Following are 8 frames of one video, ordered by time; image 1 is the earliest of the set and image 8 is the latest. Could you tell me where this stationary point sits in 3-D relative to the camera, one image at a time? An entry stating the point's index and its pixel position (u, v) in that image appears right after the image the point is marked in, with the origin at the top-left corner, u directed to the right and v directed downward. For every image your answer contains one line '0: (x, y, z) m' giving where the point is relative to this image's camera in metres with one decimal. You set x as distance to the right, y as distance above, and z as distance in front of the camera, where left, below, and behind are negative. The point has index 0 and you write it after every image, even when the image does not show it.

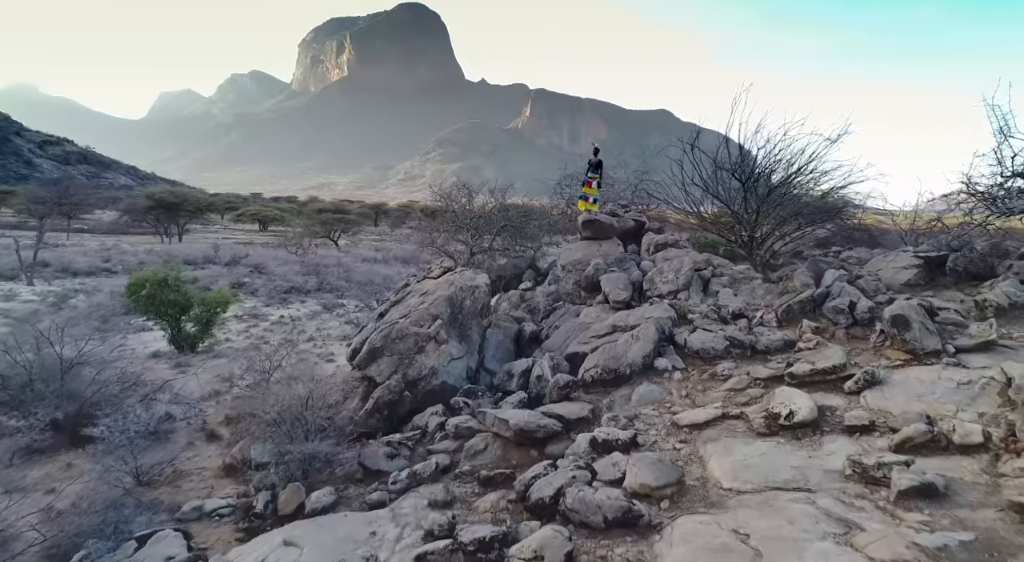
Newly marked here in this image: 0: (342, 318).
0: (-4.2, -1.0, +14.9) m
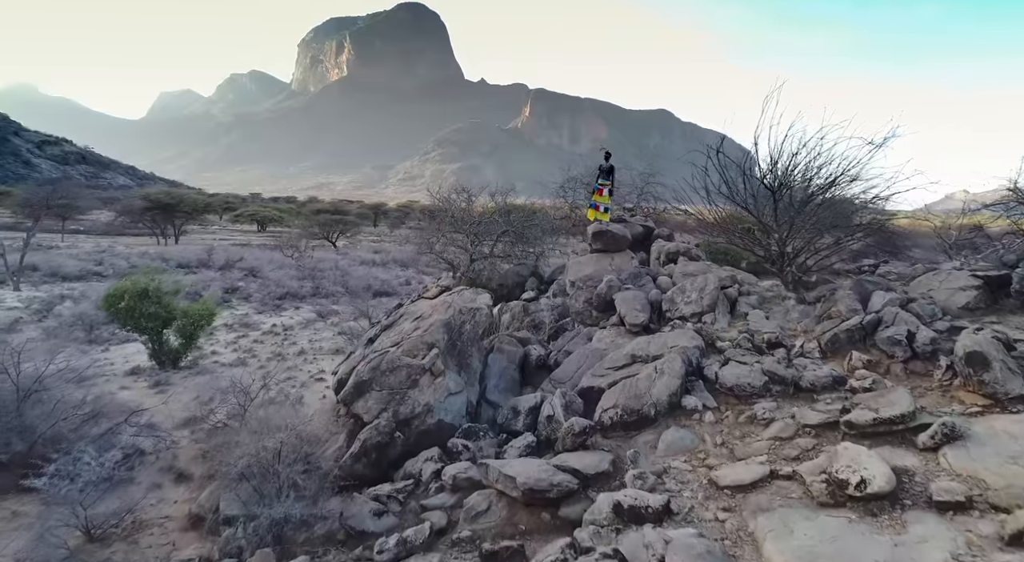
0: (-4.1, -1.2, +14.2) m
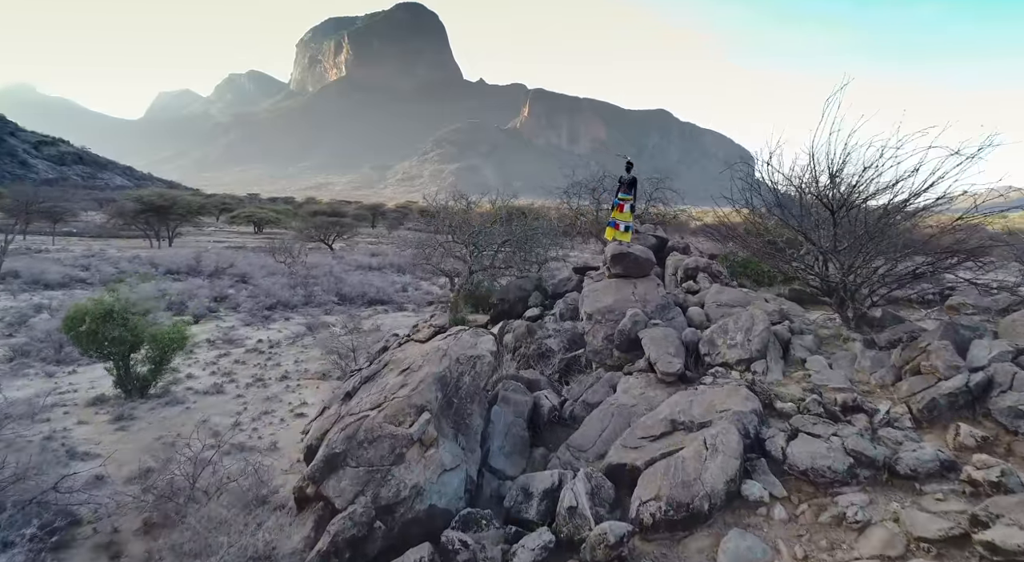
0: (-4.1, -1.5, +13.3) m
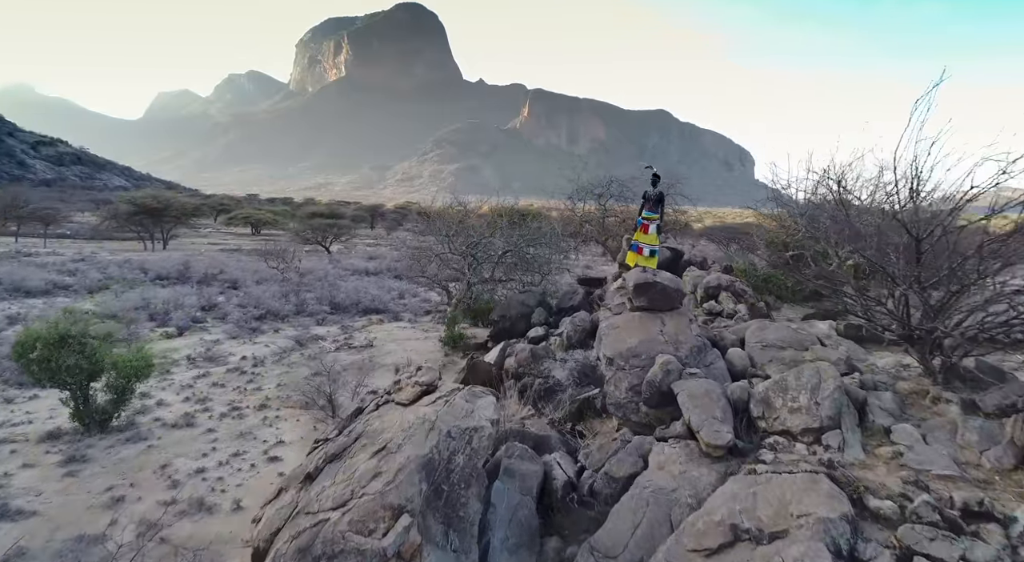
0: (-4.1, -1.7, +12.3) m
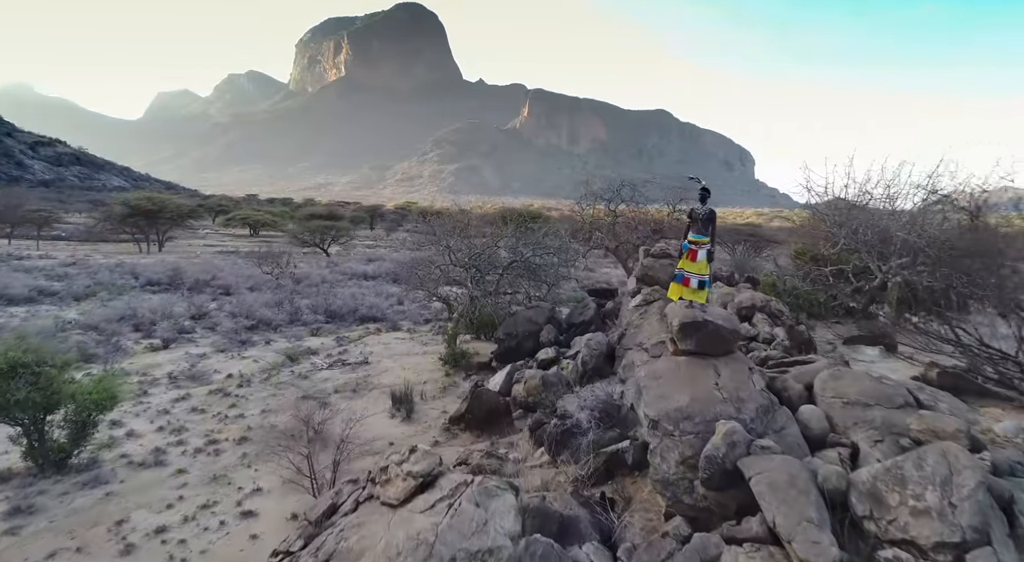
0: (-3.9, -2.0, +11.4) m
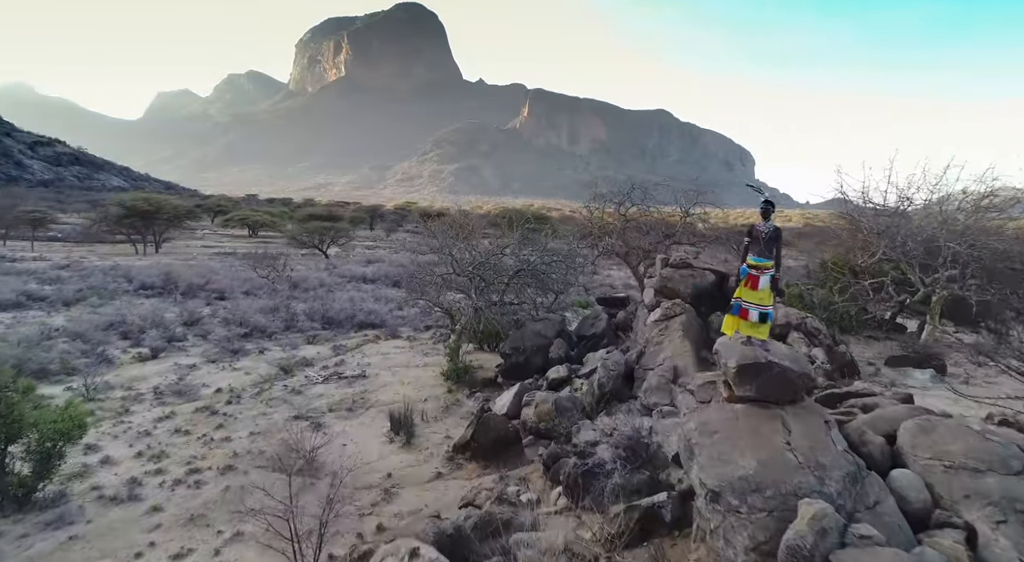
0: (-3.8, -2.2, +10.7) m
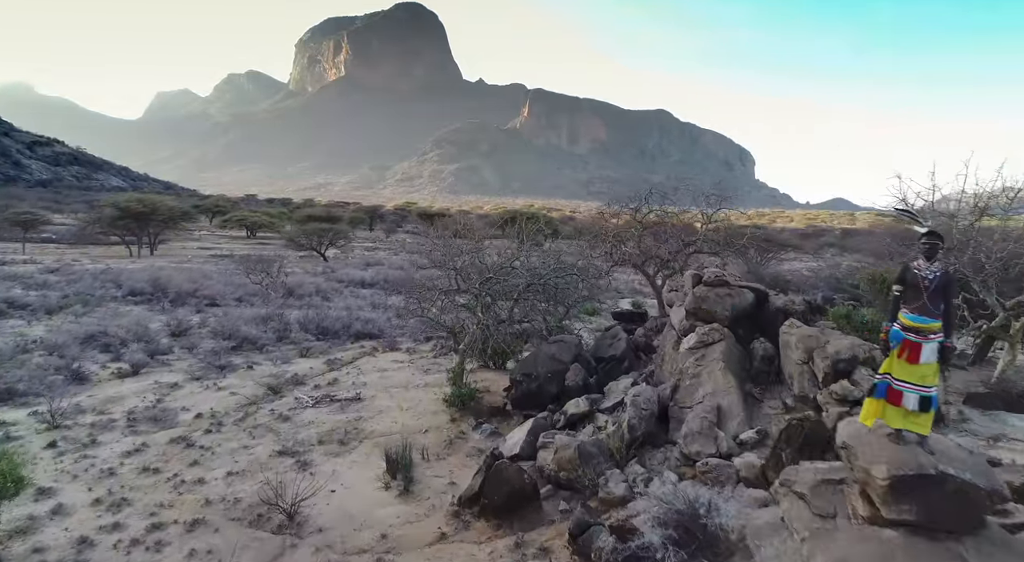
0: (-3.7, -2.4, +9.6) m
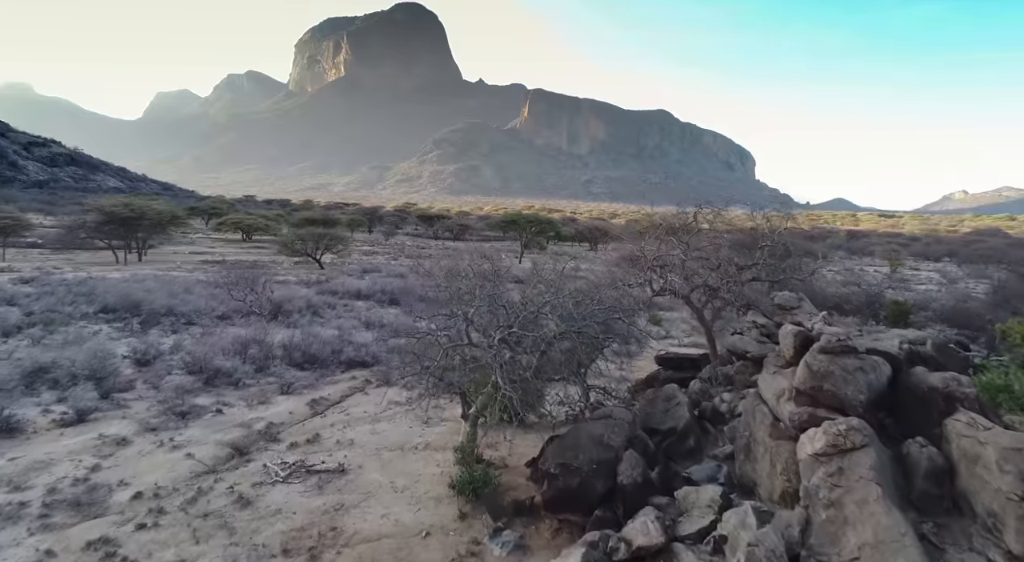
0: (-3.3, -3.0, +7.3) m
